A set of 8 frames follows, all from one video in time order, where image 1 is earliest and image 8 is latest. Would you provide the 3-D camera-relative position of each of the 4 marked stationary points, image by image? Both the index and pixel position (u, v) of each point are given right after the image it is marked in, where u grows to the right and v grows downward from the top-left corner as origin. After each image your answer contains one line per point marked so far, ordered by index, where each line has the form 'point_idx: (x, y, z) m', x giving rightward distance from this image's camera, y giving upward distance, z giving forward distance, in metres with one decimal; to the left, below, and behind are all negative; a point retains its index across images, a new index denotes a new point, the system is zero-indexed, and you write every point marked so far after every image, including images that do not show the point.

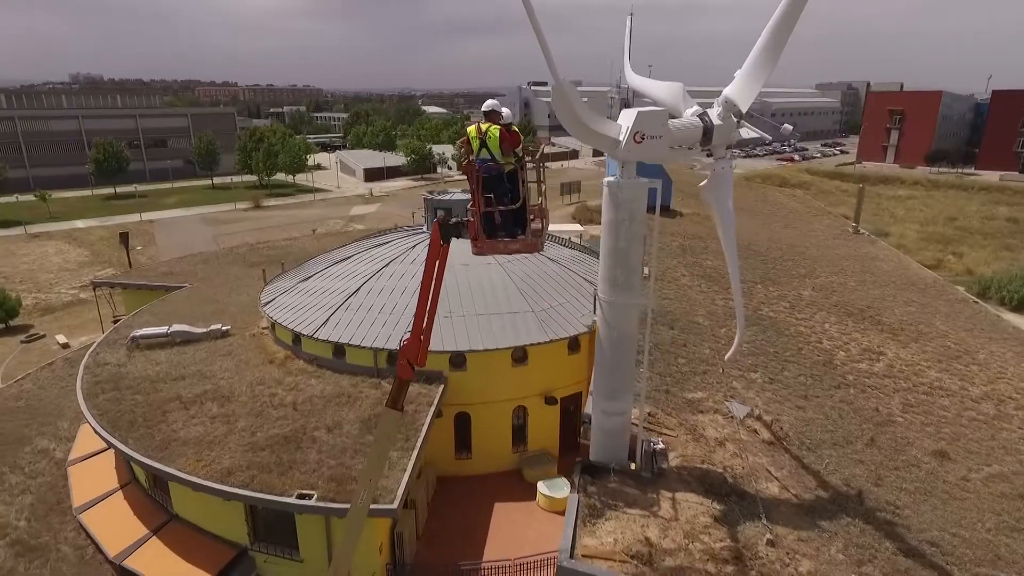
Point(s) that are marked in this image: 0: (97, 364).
0: (-13.4, -2.4, +19.8) m
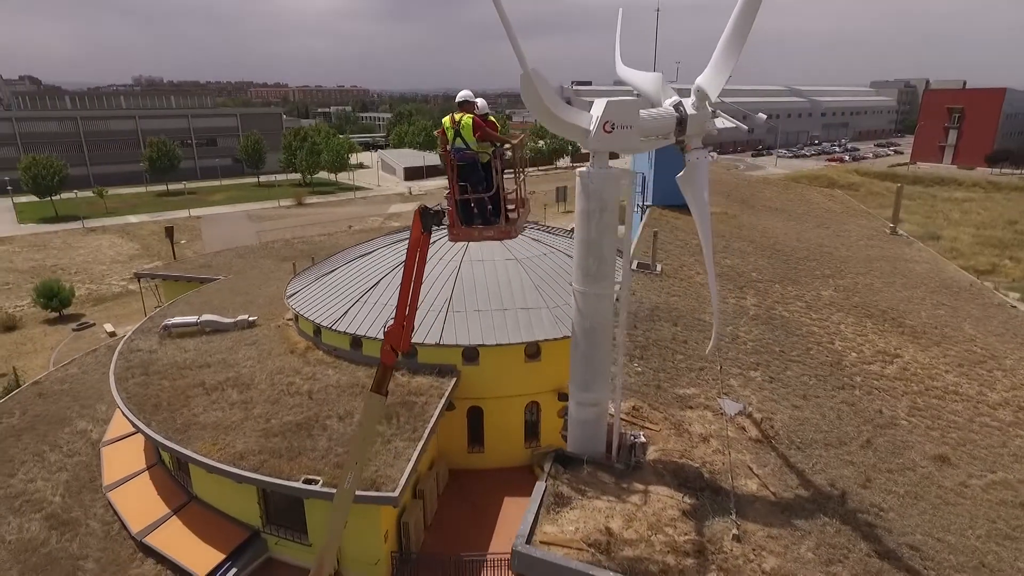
0: (-12.9, -2.1, +20.8) m
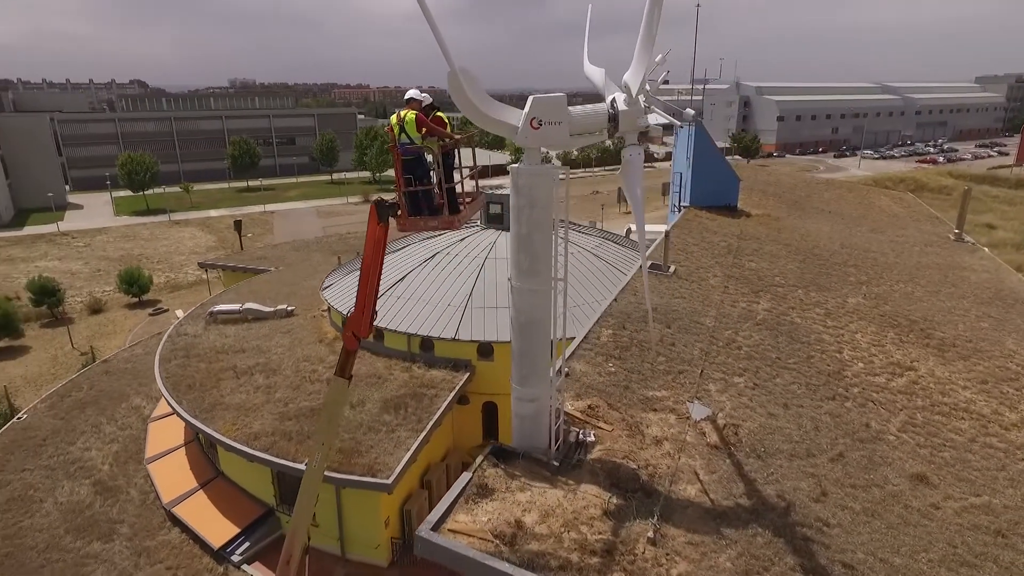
0: (-12.1, -1.6, +22.3) m
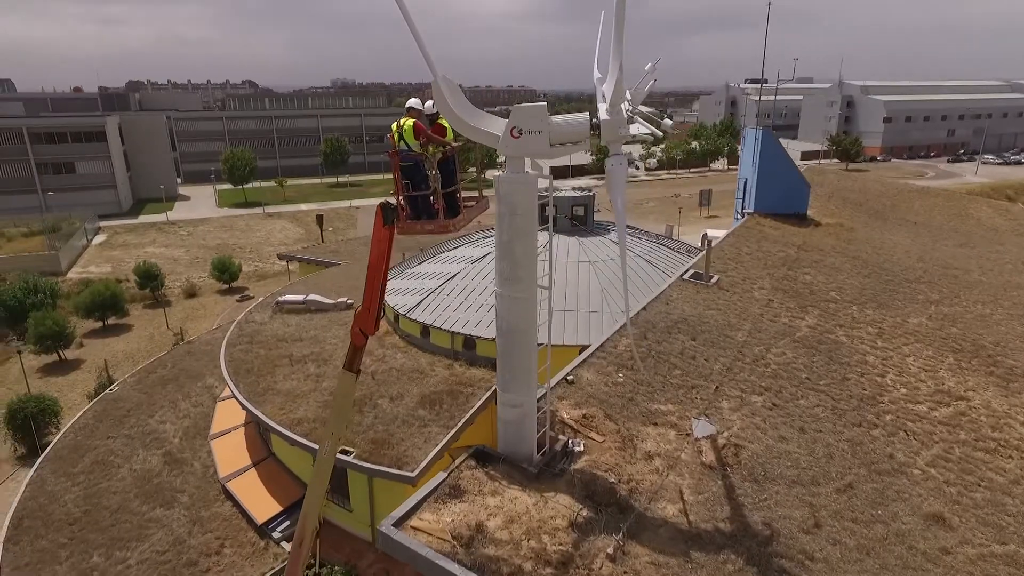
0: (-10.3, -1.3, +23.8) m
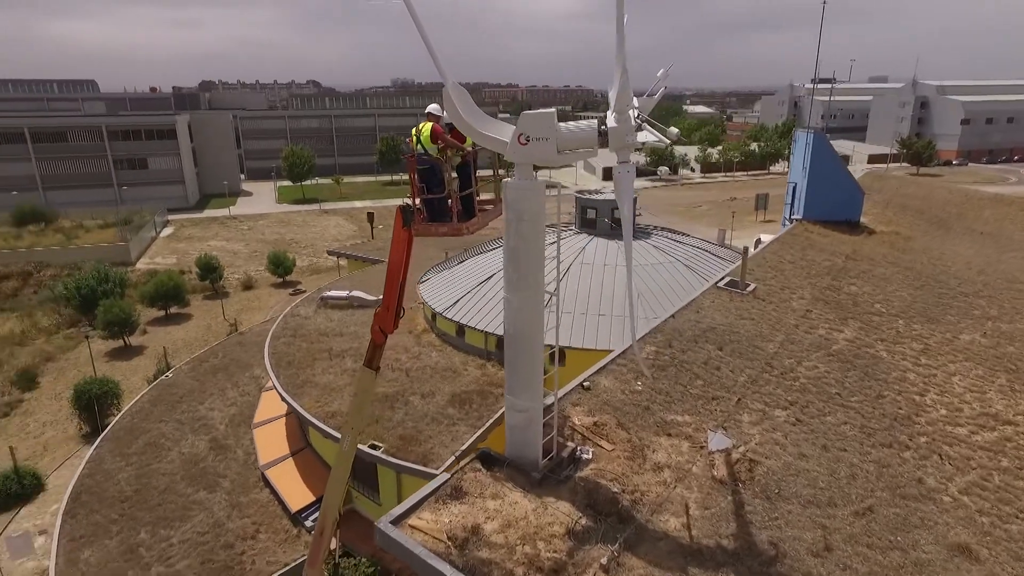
0: (-8.8, -1.1, +24.7) m
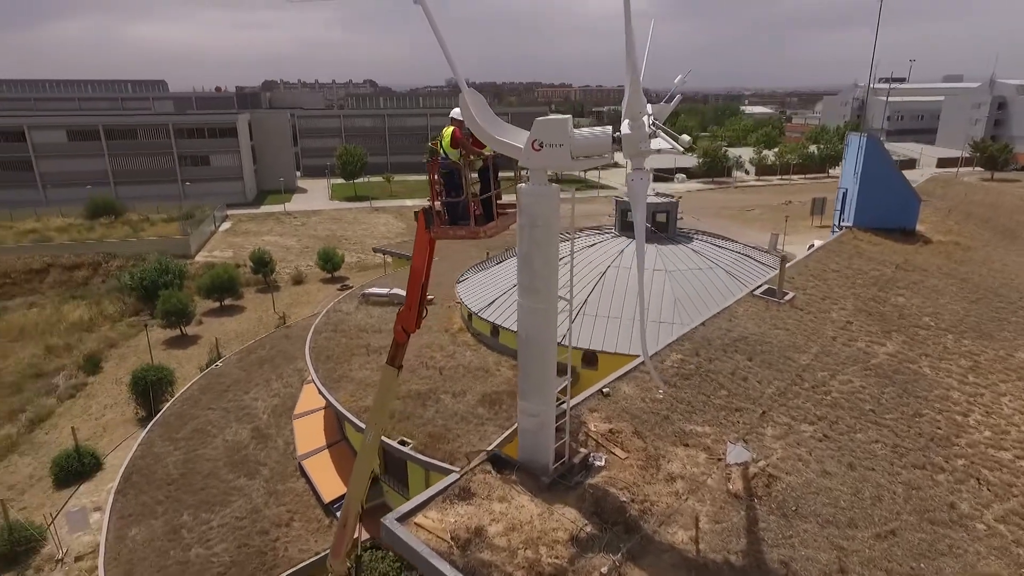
0: (-7.3, -0.9, +25.3) m
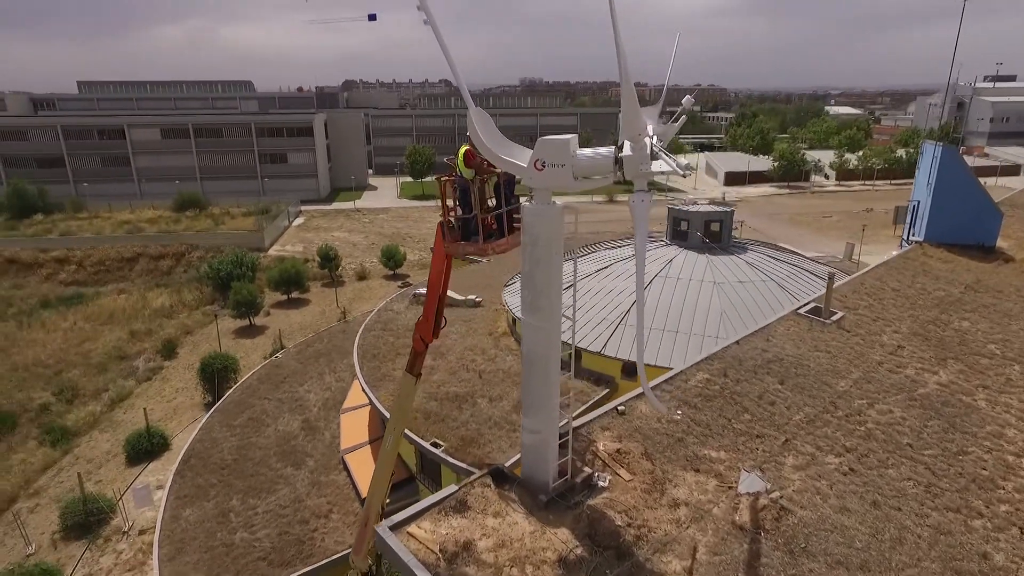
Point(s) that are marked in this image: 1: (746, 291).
0: (-5.3, -0.9, +26.0) m
1: (+7.5, -0.1, +19.8) m
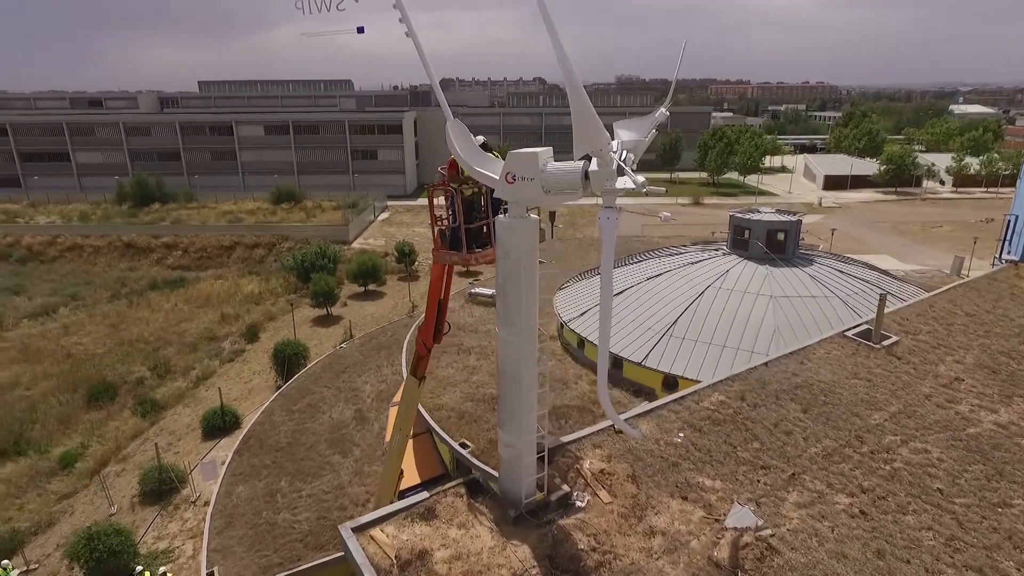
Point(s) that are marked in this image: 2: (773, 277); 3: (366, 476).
0: (-3.0, -0.8, +26.6) m
1: (+8.9, -0.6, +18.6) m
2: (+8.4, +0.3, +19.7) m
3: (-4.7, -6.1, +19.9) m
